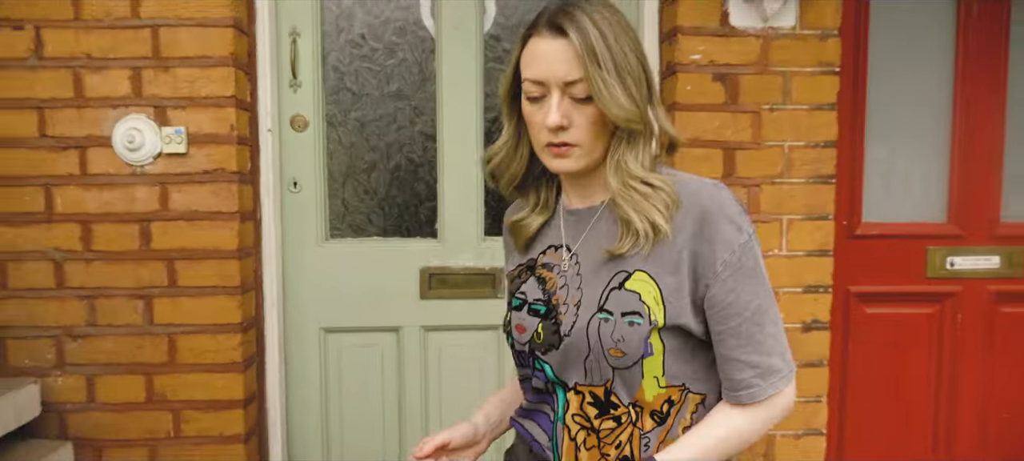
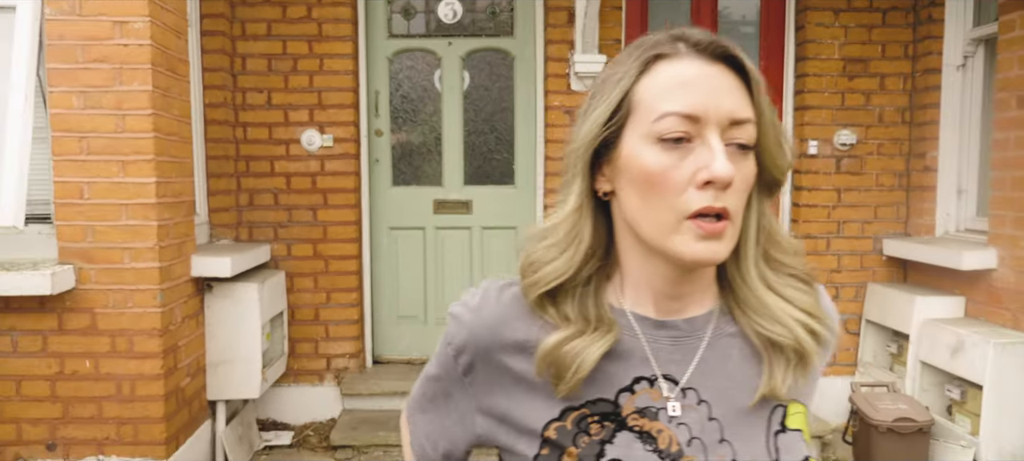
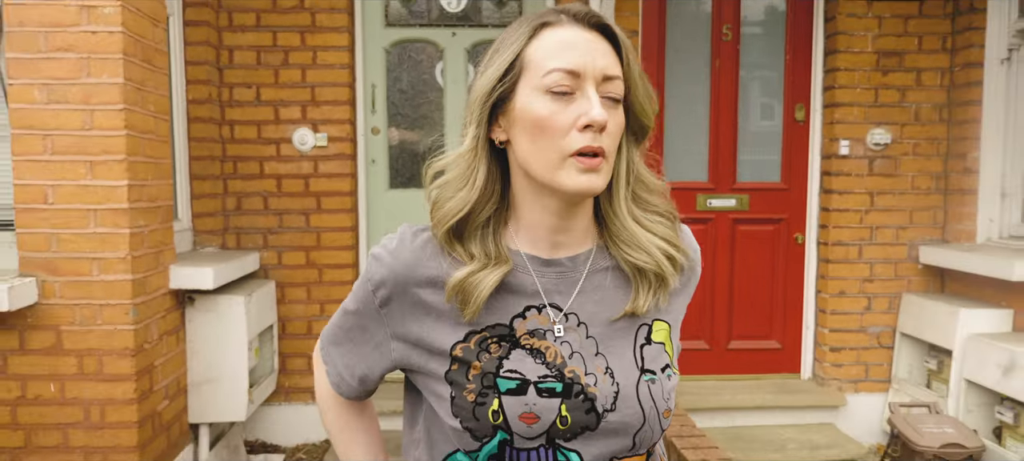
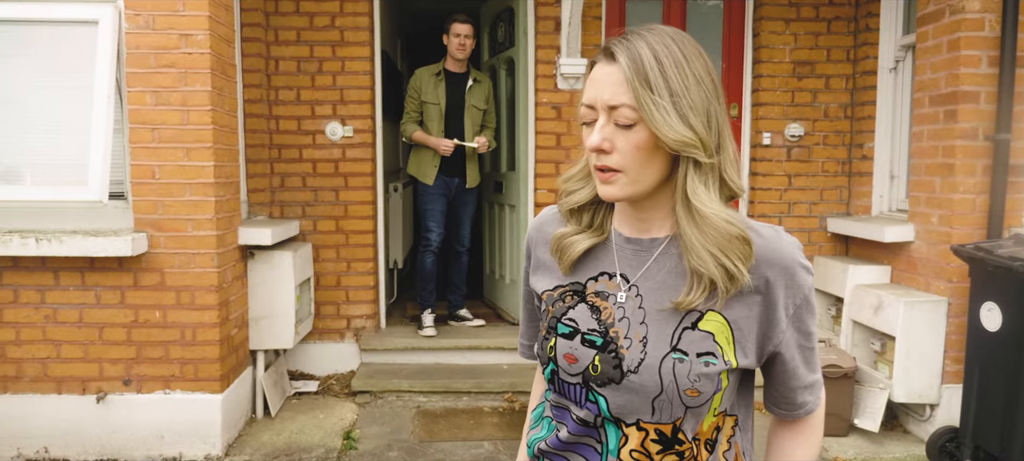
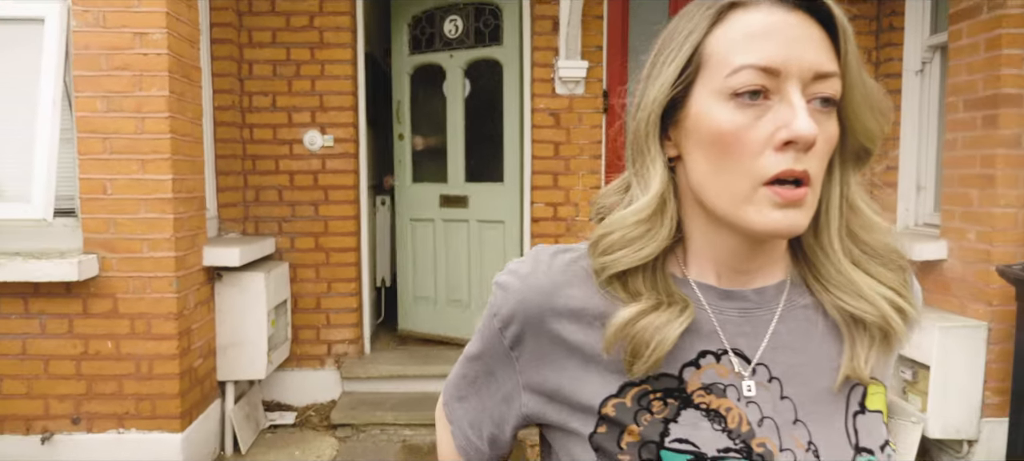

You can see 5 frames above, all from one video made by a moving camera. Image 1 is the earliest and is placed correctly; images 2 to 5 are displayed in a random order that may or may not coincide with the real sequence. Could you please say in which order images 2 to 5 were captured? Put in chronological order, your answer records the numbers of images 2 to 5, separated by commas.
3, 2, 5, 4
